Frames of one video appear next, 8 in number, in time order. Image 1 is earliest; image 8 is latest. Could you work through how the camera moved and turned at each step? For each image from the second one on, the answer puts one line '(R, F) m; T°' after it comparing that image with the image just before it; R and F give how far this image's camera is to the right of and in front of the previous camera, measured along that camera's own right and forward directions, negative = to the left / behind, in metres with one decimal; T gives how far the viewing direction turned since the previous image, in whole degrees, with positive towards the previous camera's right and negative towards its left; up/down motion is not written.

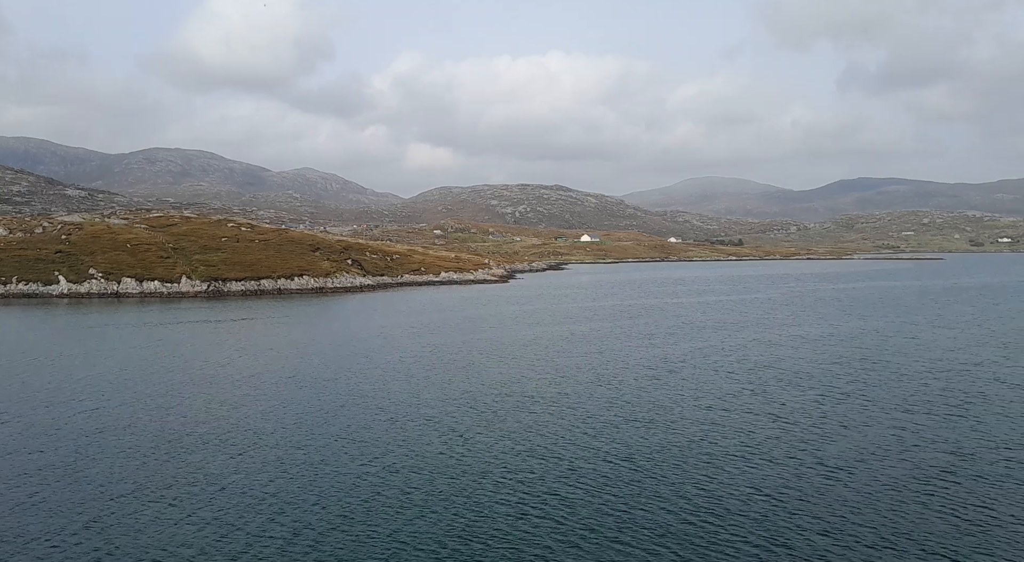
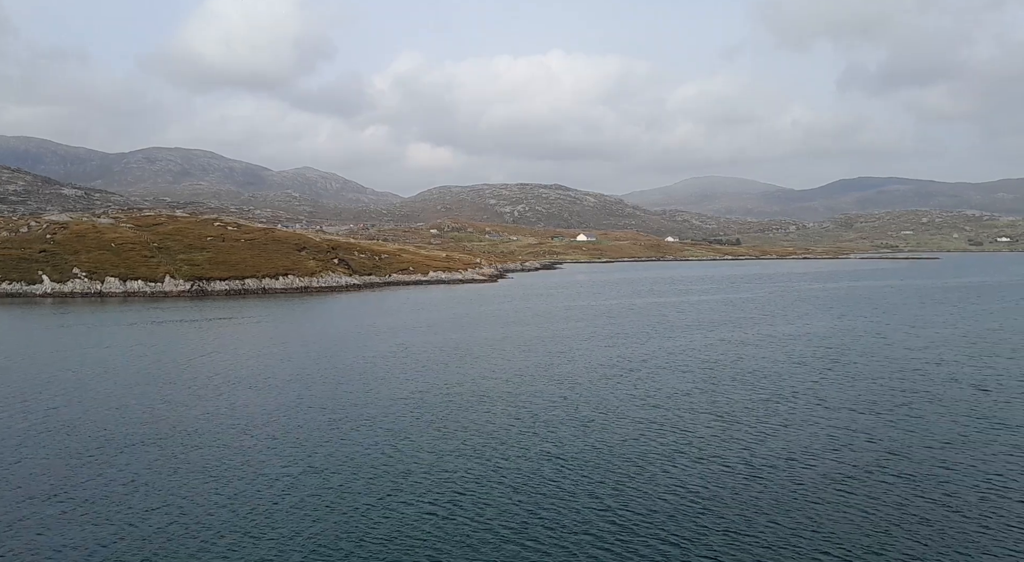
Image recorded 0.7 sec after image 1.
(+3.3, 0.0) m; 0°
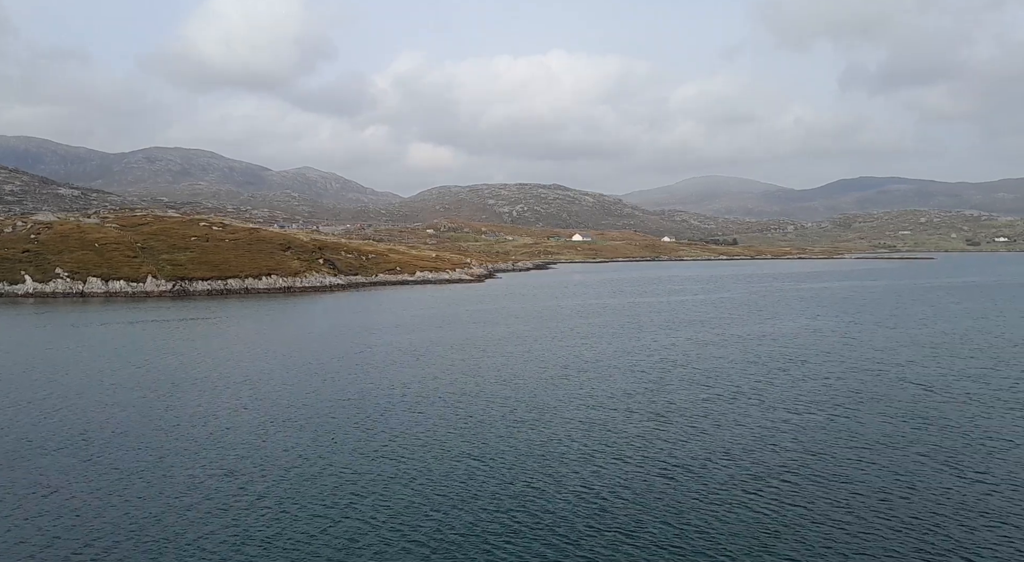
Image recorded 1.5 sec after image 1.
(+3.8, -0.2) m; 0°
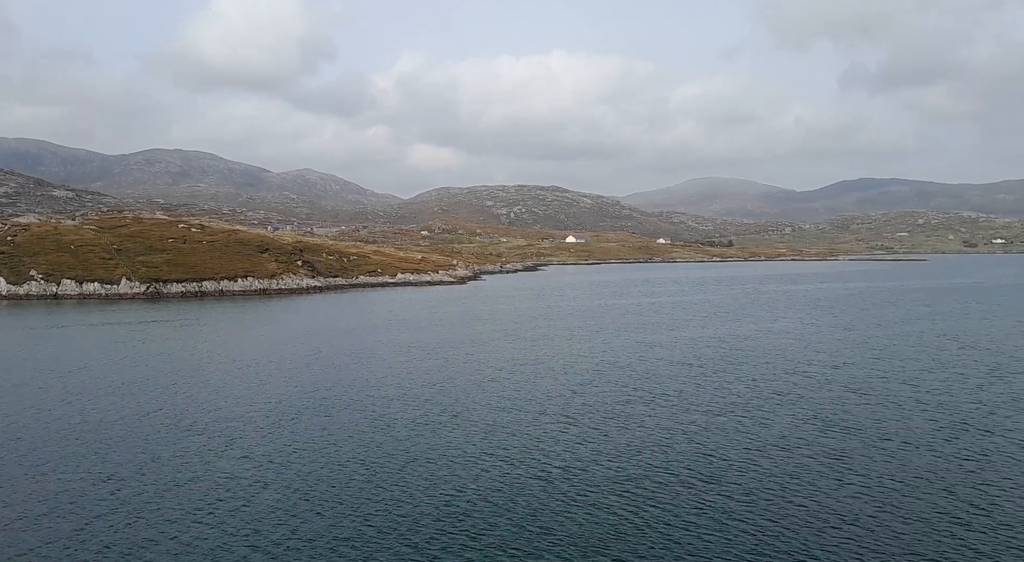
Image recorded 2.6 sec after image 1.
(+5.3, -0.1) m; 0°
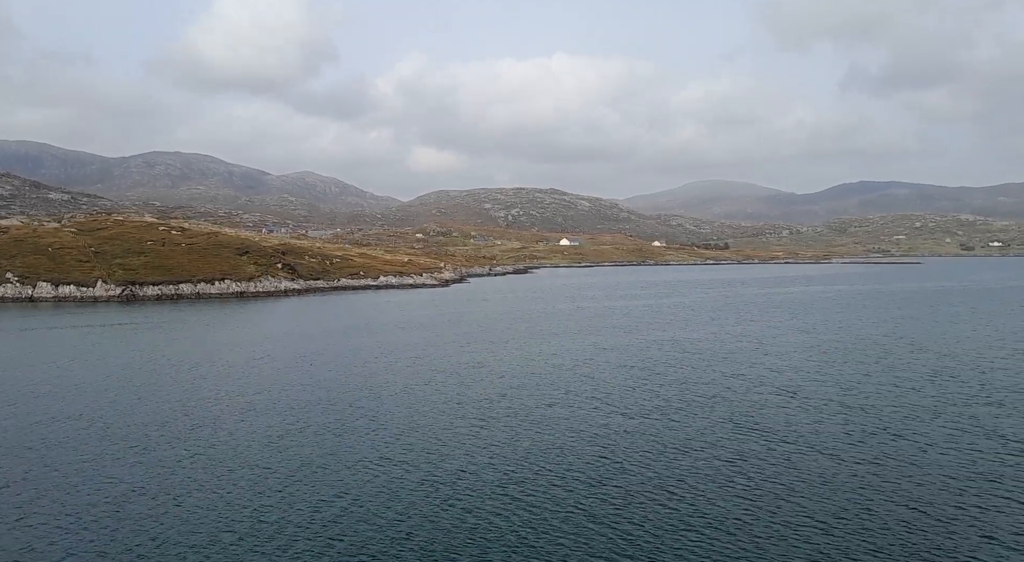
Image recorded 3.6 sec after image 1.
(+4.9, -0.1) m; 0°
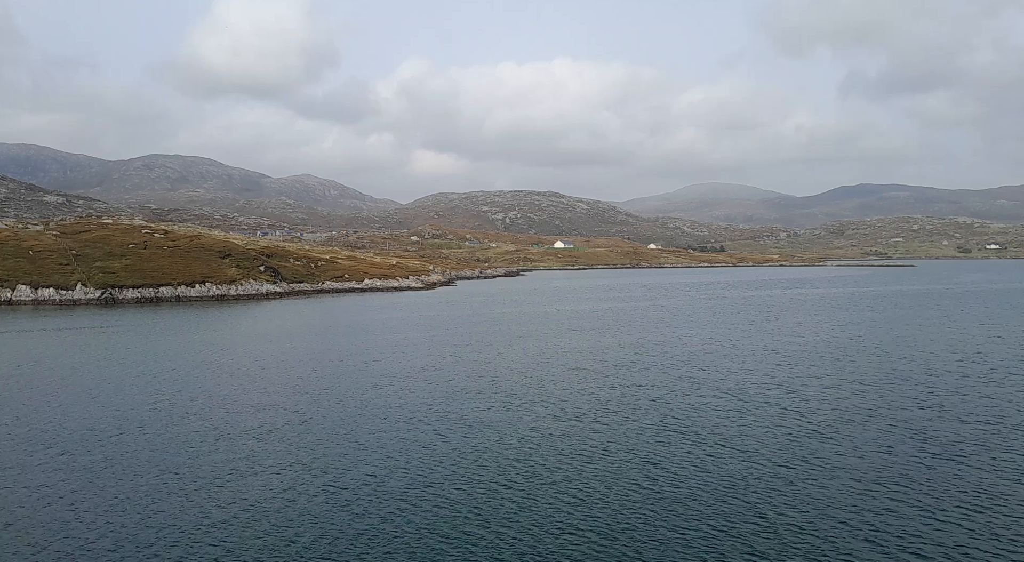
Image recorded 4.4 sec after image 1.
(+4.0, -0.1) m; 0°
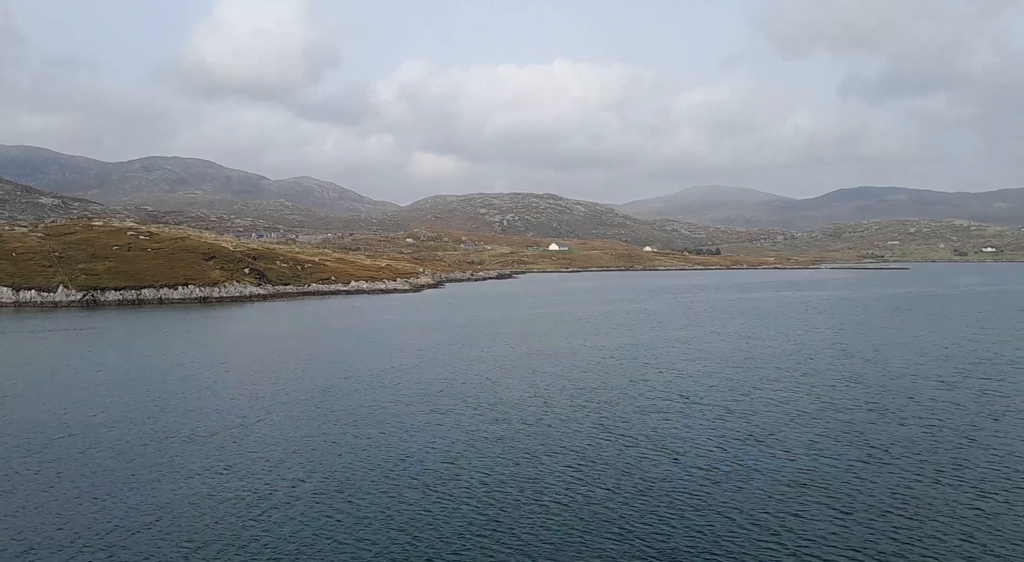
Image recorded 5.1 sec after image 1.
(+3.5, -0.2) m; 0°
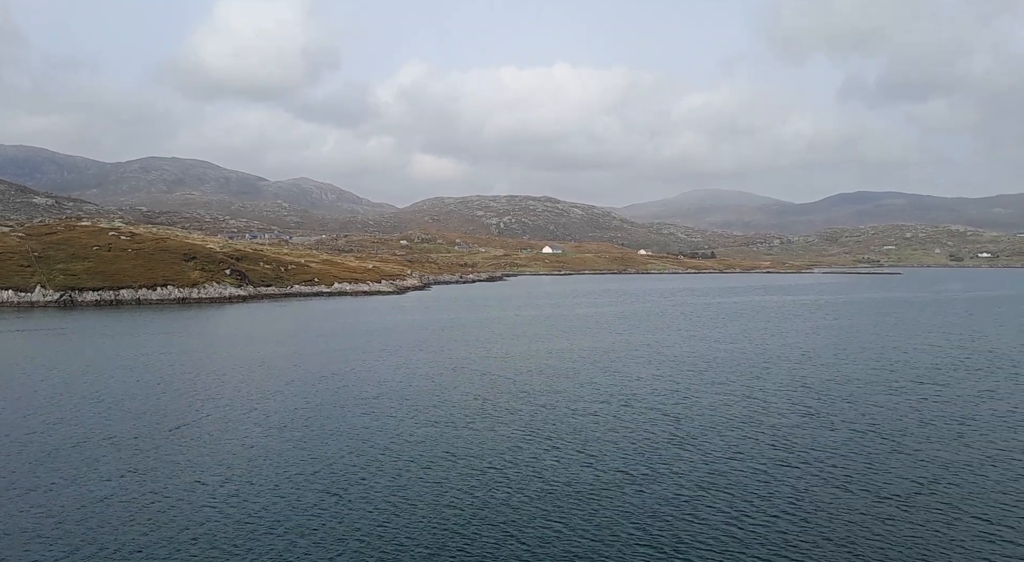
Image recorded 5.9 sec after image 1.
(+4.1, -0.1) m; 0°
